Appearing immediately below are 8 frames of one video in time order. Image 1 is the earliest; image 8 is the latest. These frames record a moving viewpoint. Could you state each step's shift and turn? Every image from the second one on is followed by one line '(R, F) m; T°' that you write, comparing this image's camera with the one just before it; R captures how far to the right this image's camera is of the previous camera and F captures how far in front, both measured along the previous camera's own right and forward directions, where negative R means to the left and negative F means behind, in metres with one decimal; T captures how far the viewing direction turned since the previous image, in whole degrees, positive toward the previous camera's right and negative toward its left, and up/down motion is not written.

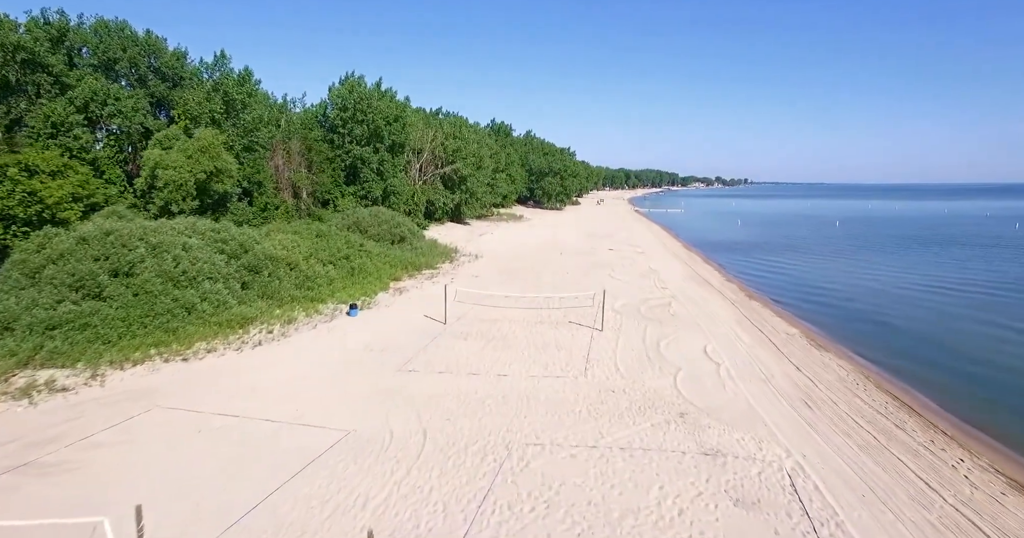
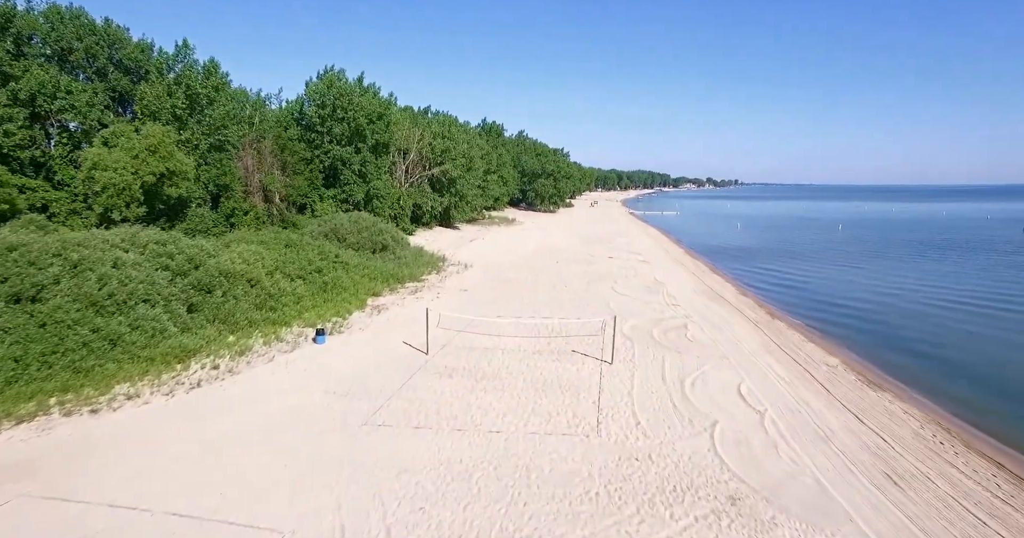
(0.0, +2.1) m; +1°
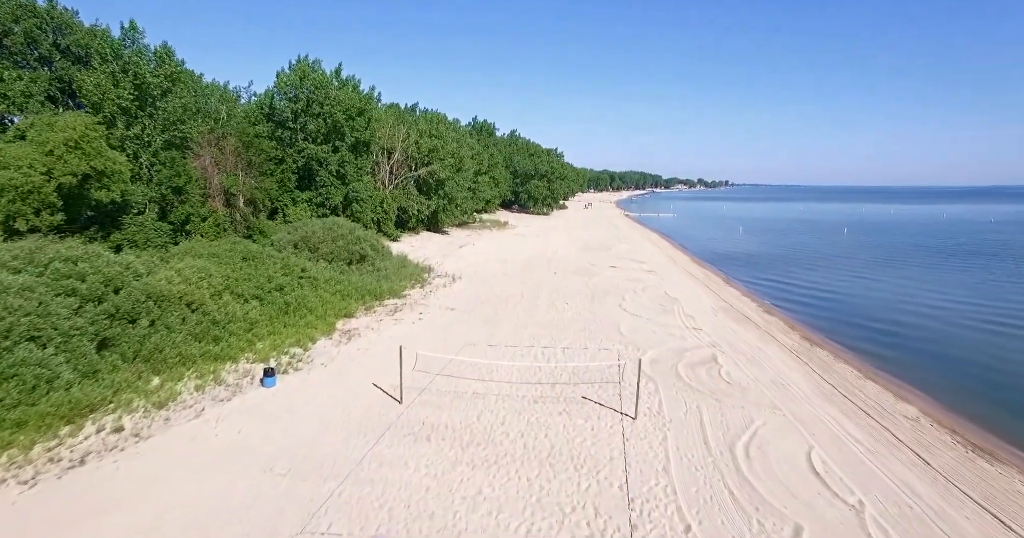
(-0.1, +2.5) m; +1°
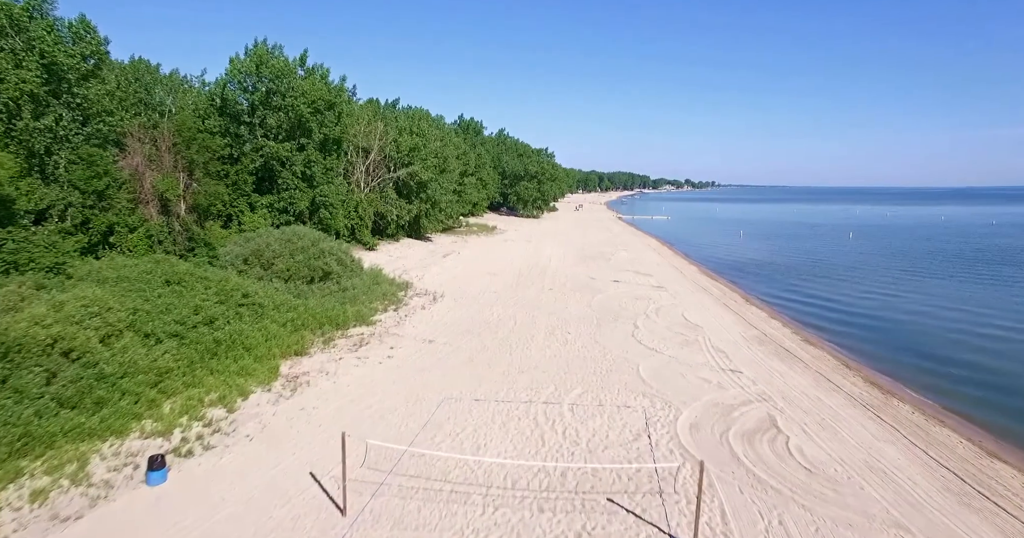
(-0.1, +3.1) m; +1°
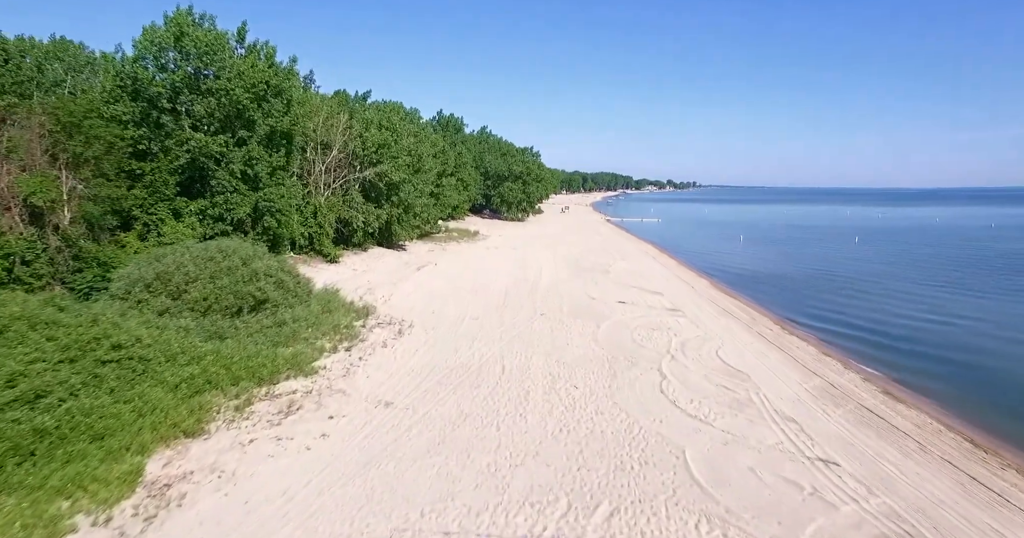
(-0.1, +4.0) m; +2°
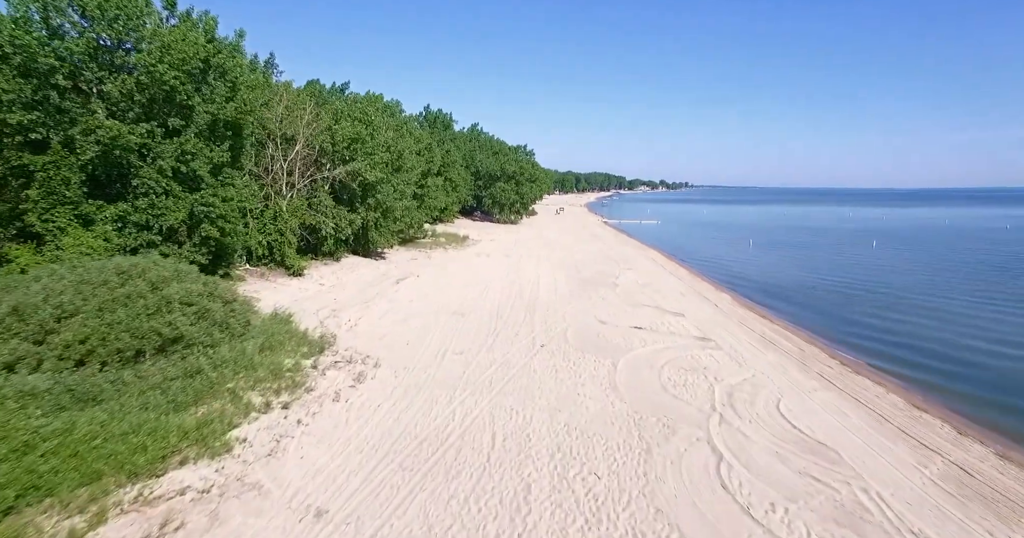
(0.0, +3.6) m; +1°
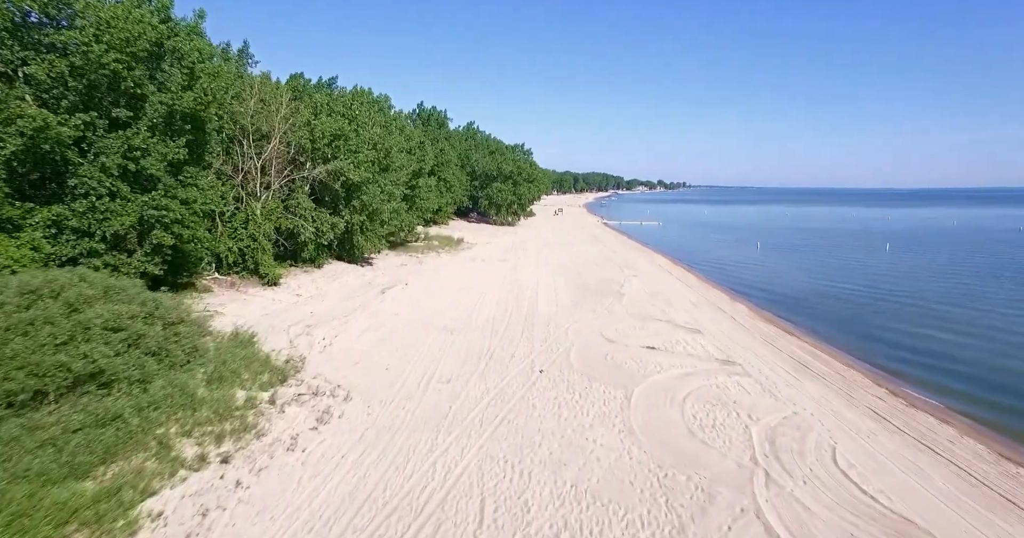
(+0.1, +2.1) m; 0°
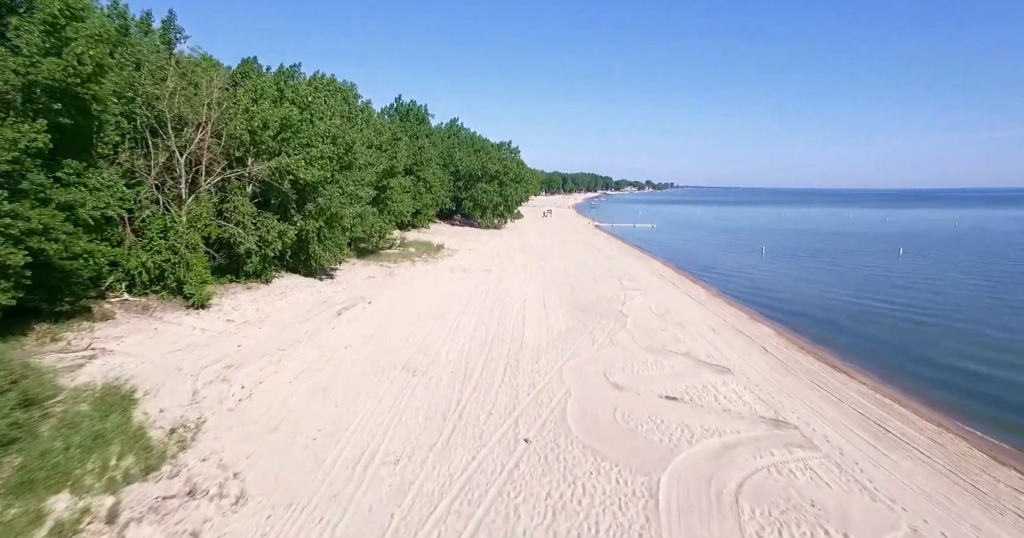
(+0.3, +3.7) m; +1°
